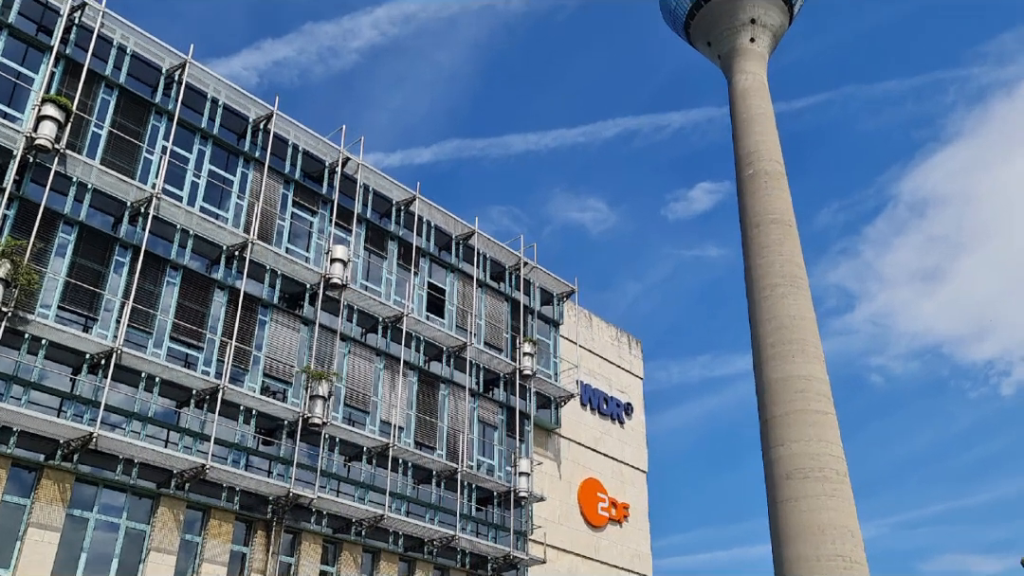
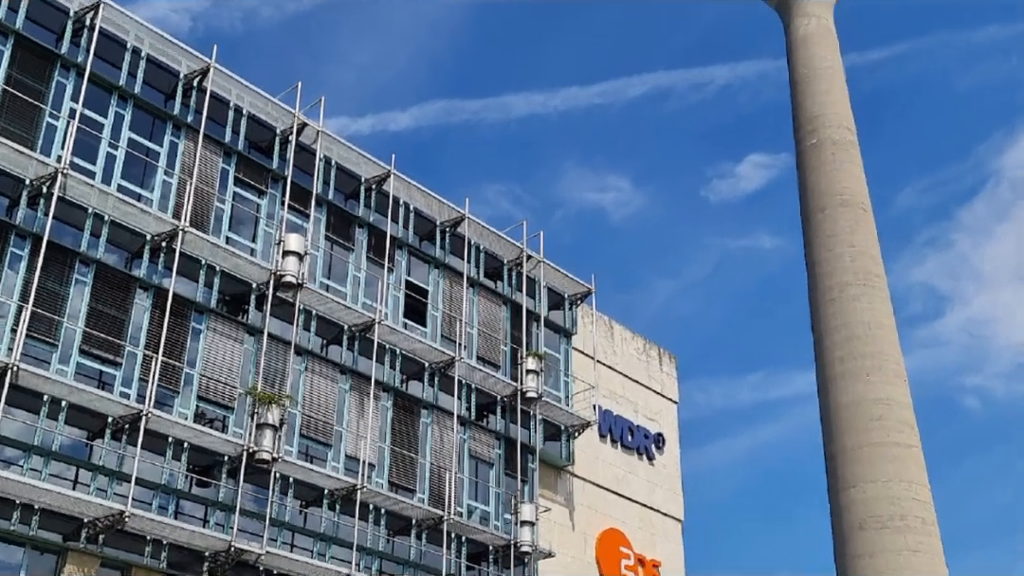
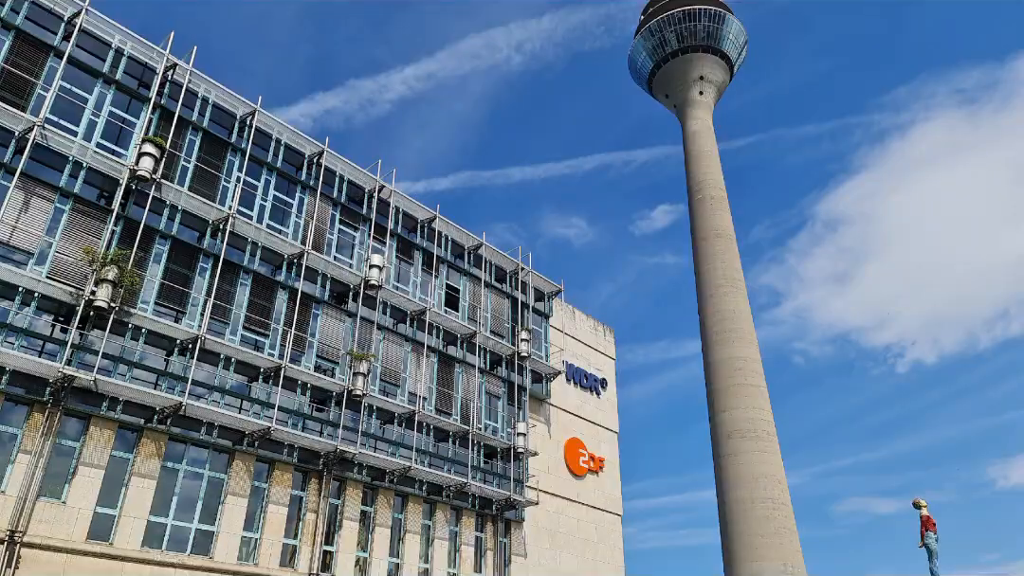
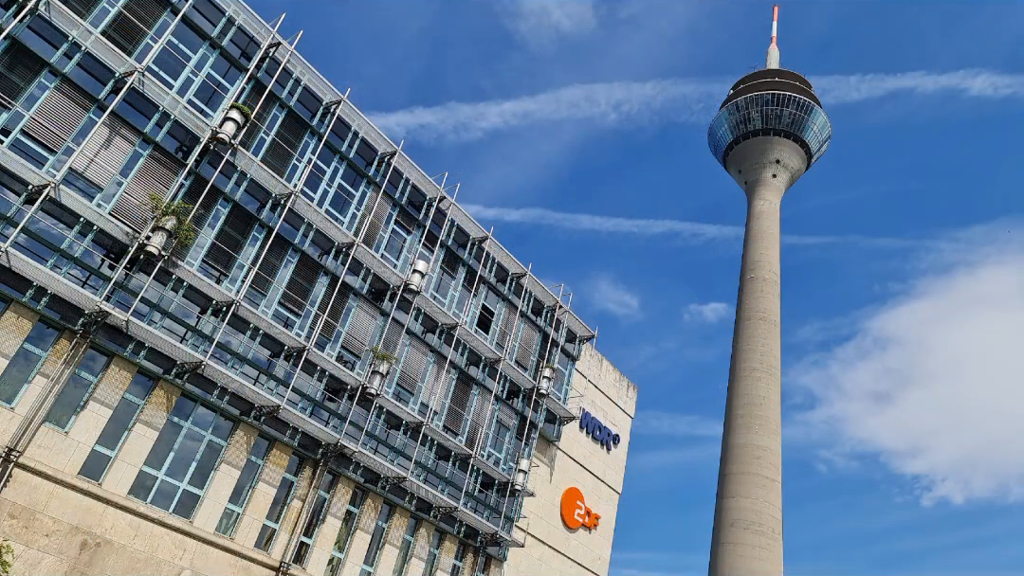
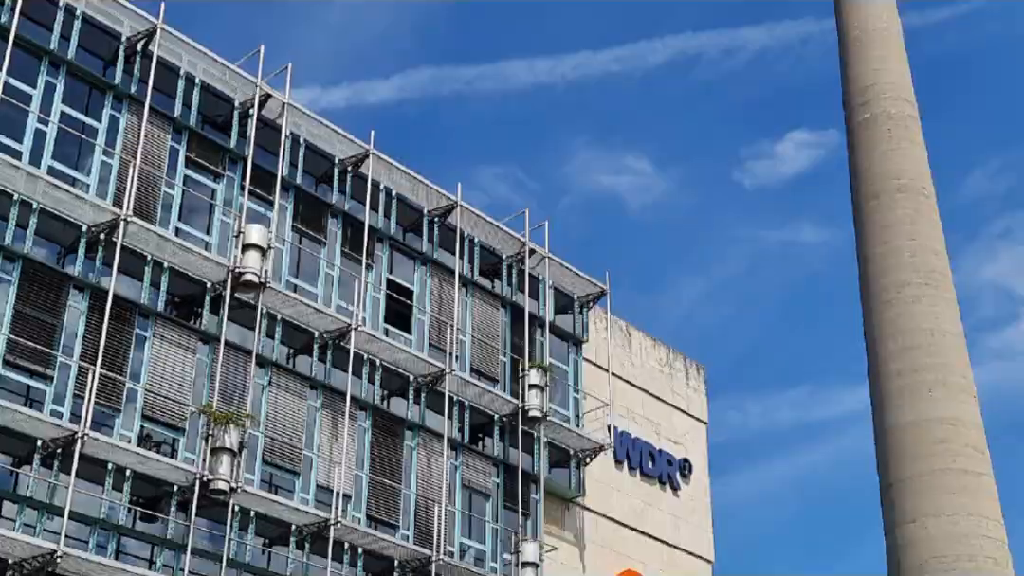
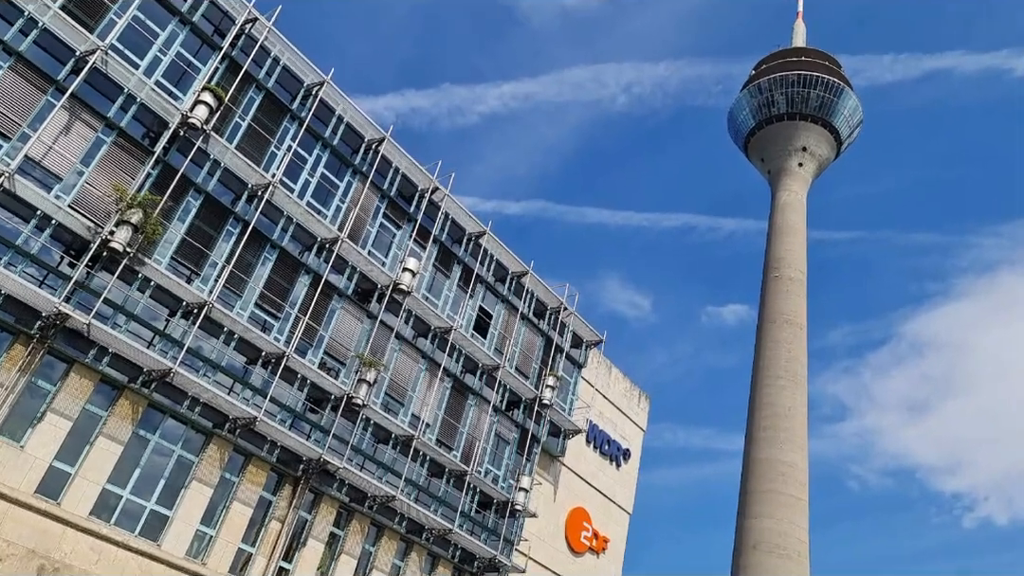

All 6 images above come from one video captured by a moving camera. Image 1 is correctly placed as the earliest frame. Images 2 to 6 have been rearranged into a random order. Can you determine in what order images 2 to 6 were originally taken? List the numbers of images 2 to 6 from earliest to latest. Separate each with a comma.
2, 5, 3, 4, 6
